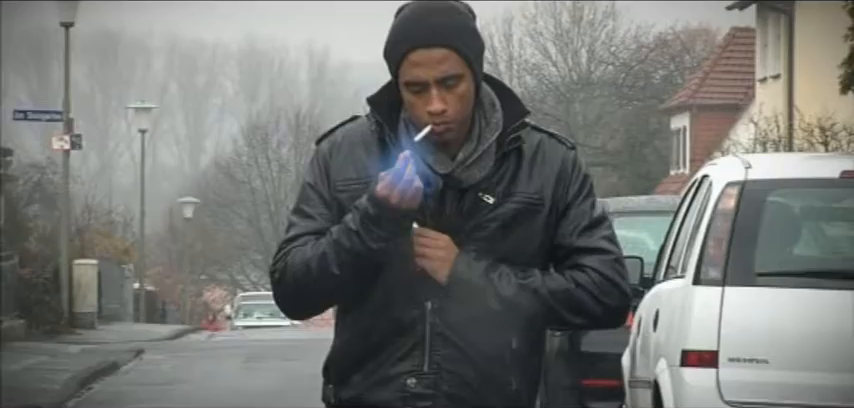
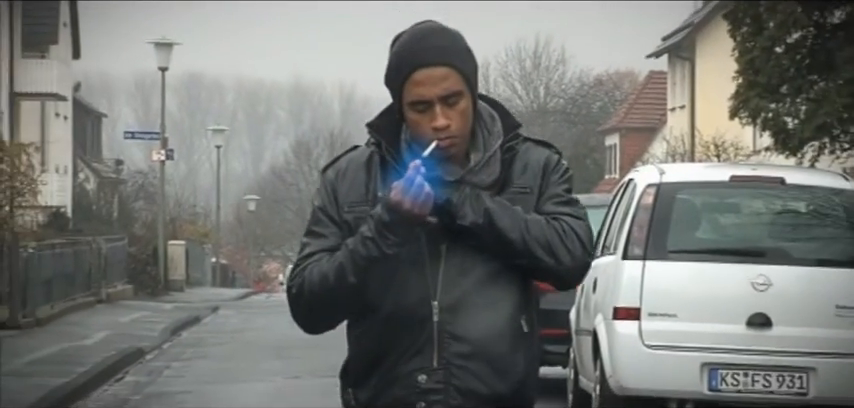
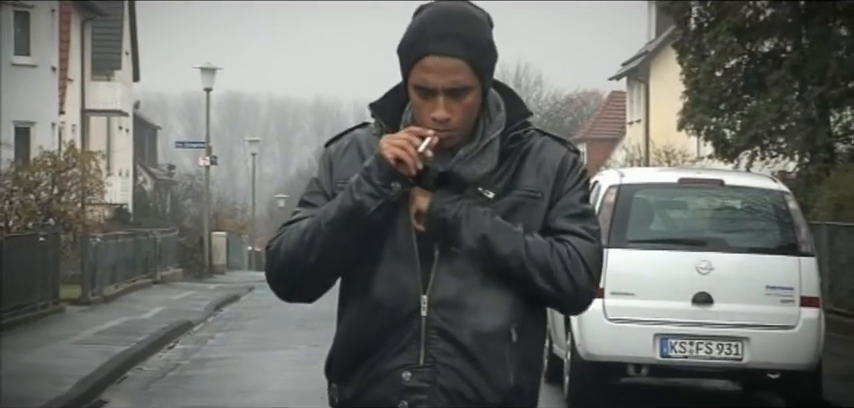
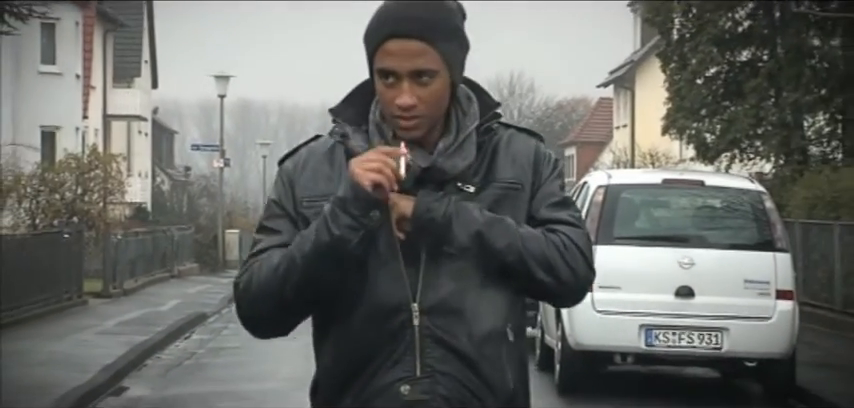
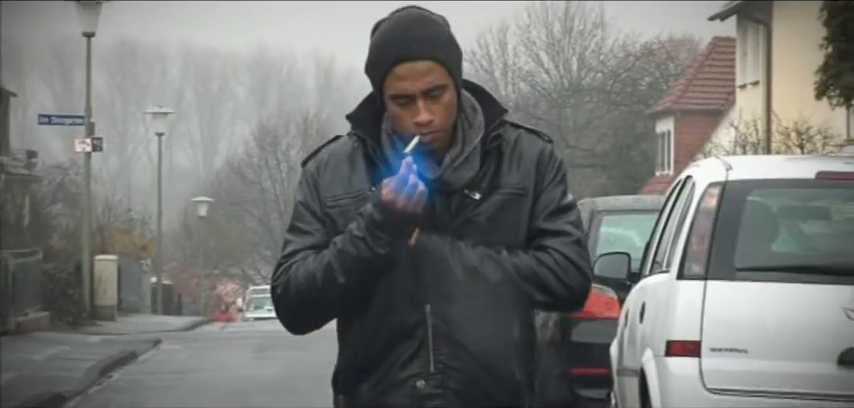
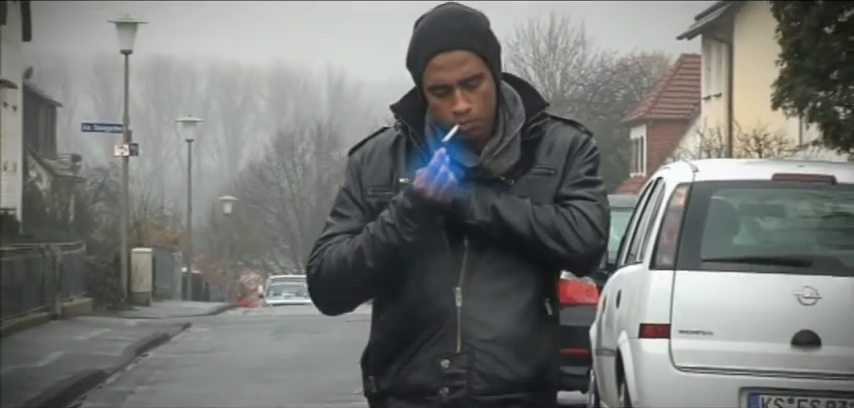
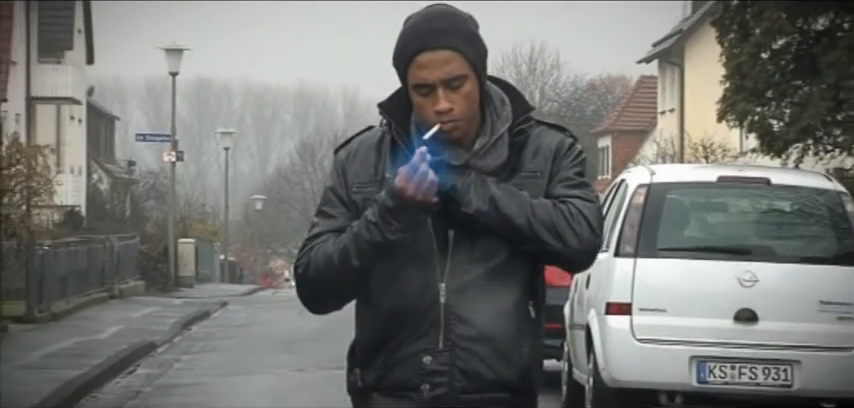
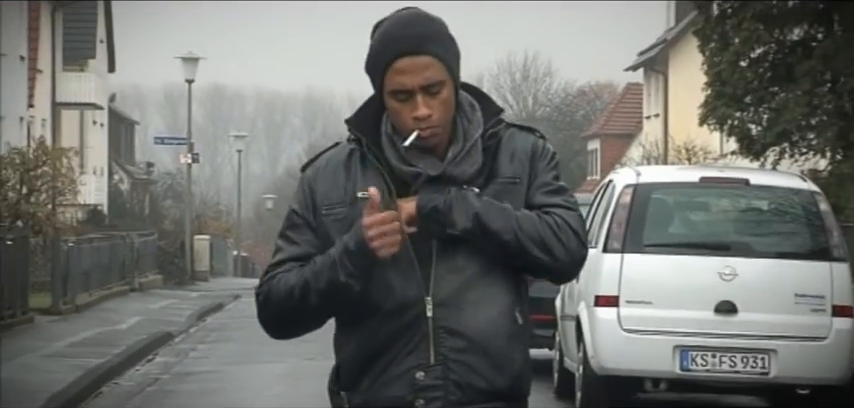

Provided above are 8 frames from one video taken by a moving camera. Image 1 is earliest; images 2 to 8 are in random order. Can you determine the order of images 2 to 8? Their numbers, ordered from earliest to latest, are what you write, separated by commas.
5, 6, 2, 7, 8, 3, 4
